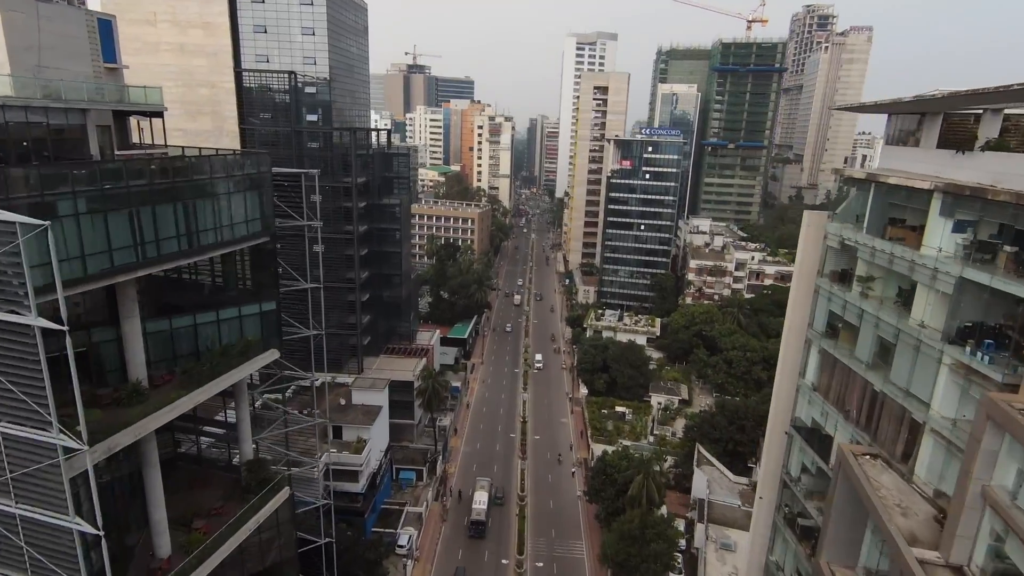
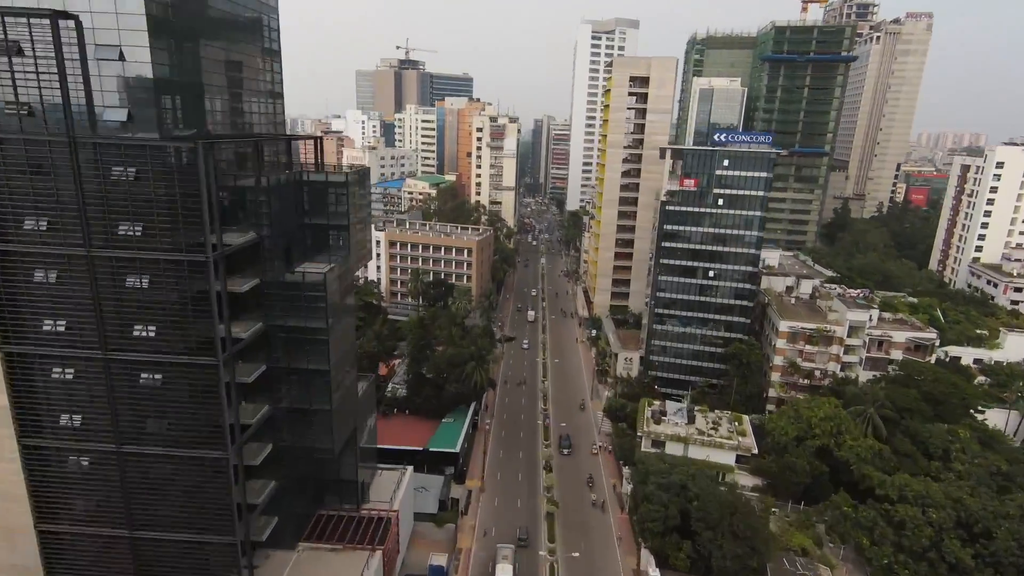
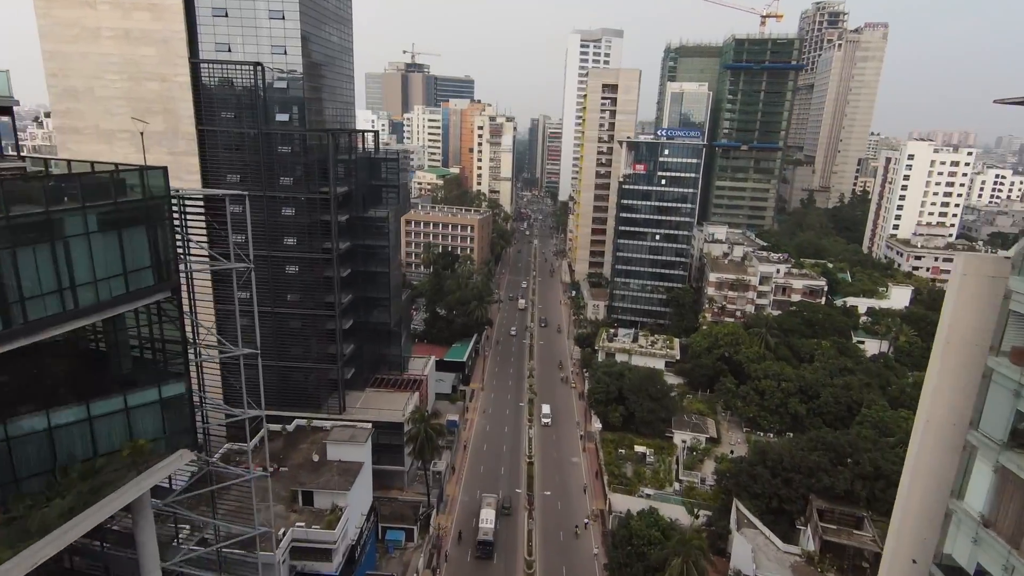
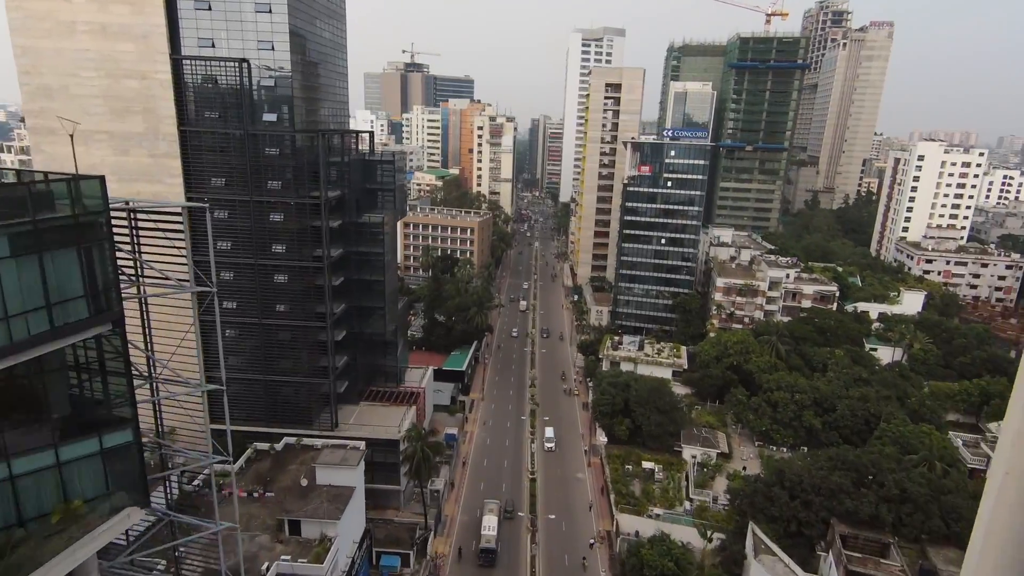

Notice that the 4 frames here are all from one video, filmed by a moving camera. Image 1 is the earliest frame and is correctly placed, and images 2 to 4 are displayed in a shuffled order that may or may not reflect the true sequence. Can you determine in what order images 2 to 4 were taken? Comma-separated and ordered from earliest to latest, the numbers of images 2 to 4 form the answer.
3, 4, 2
